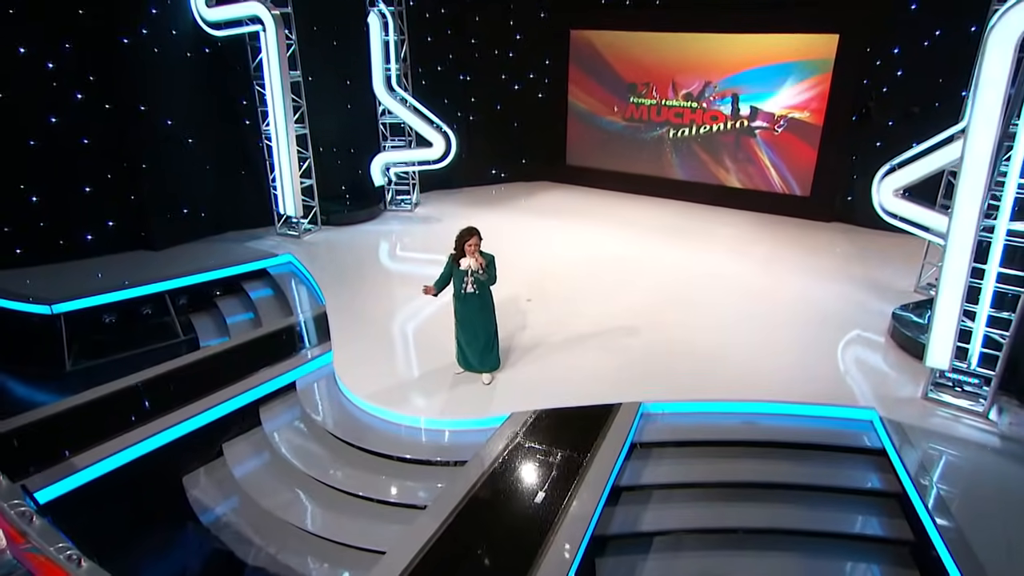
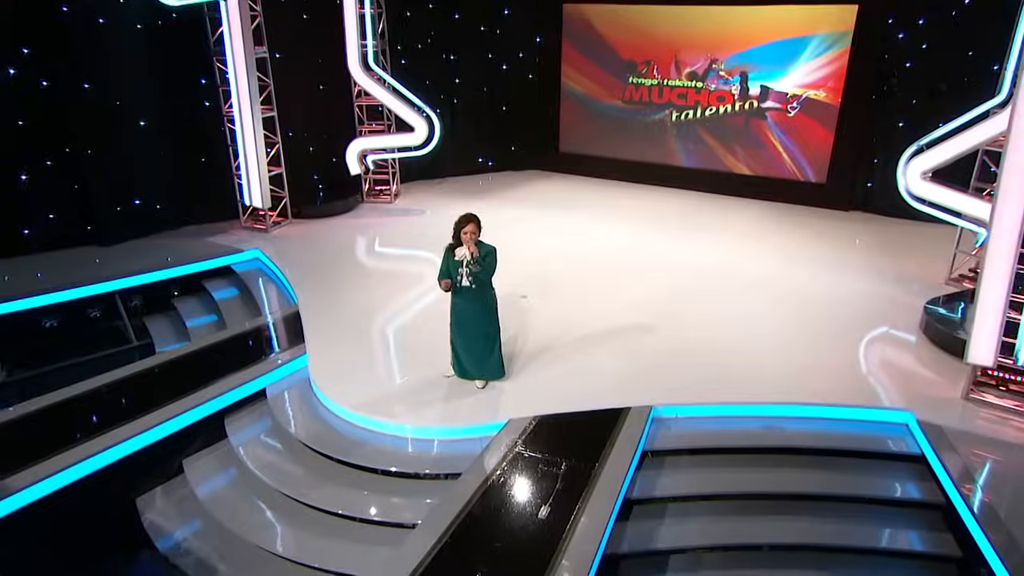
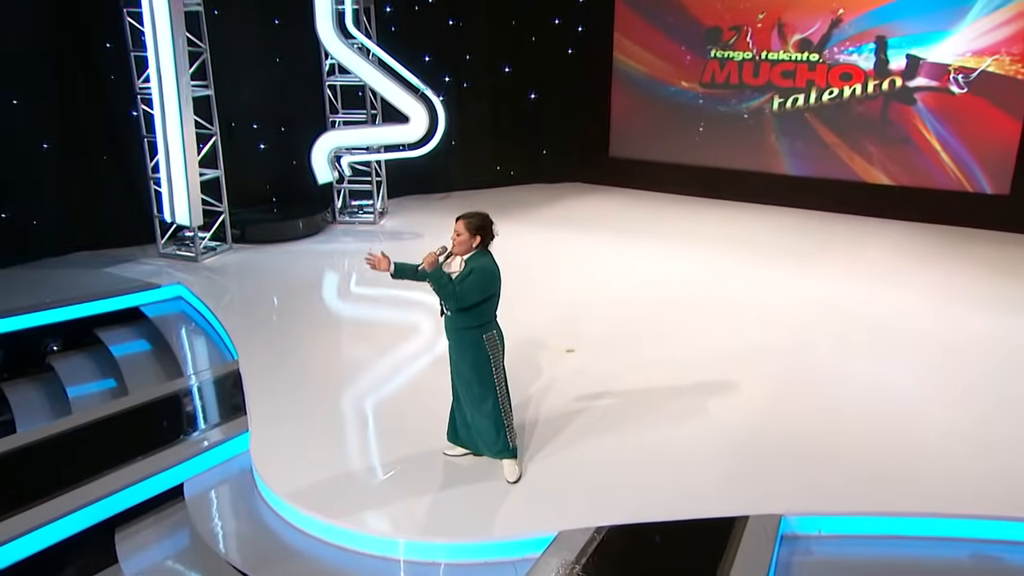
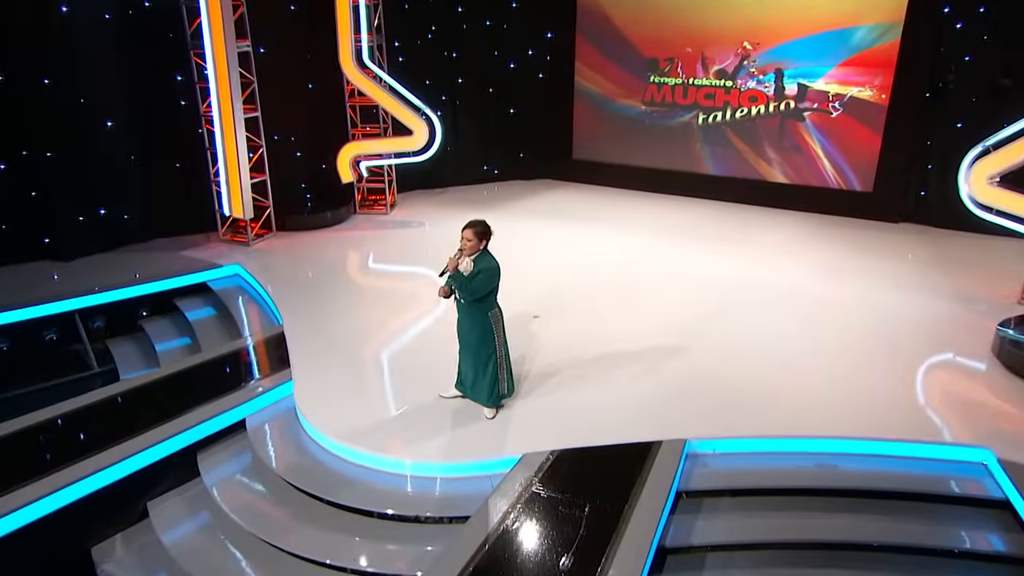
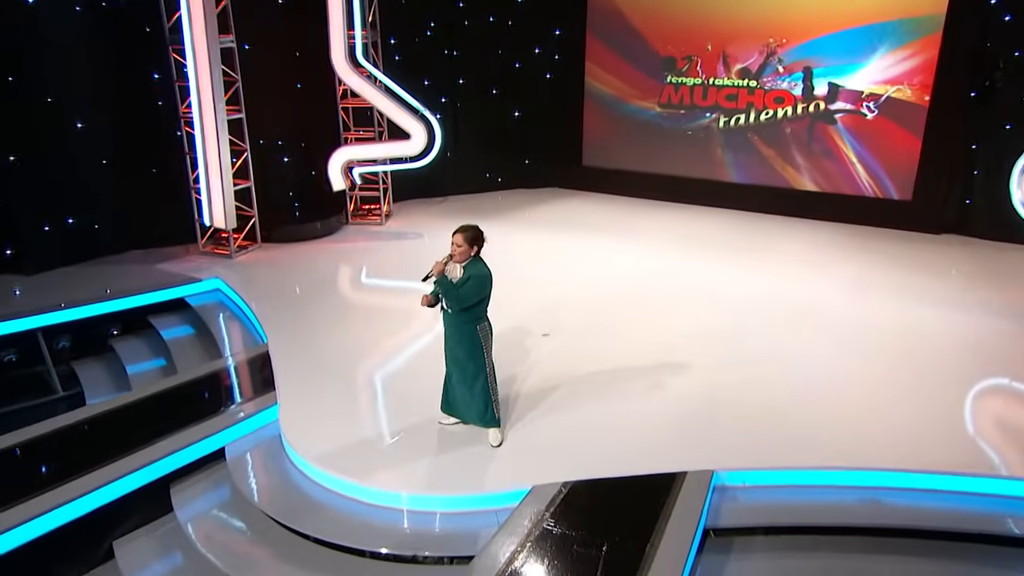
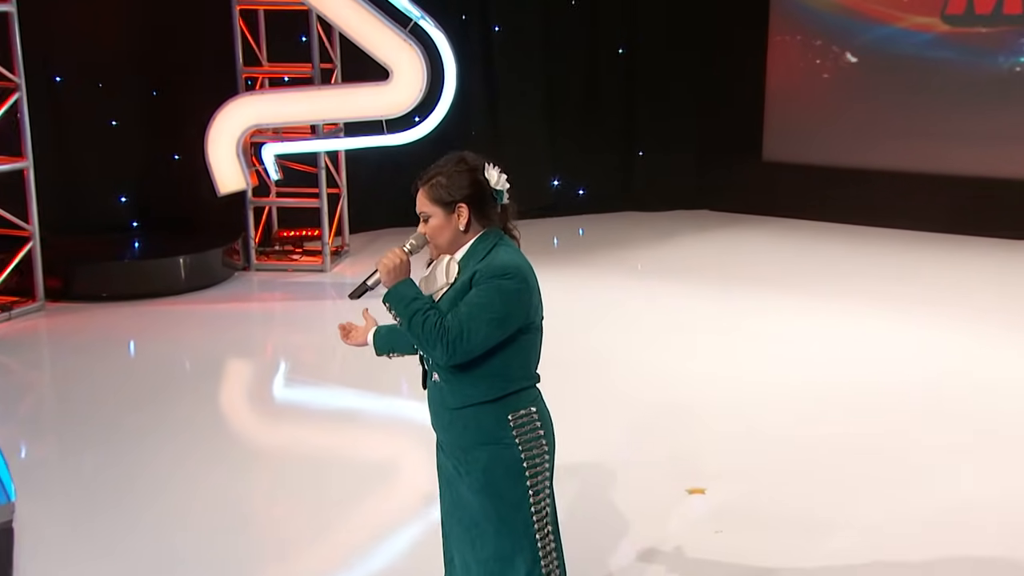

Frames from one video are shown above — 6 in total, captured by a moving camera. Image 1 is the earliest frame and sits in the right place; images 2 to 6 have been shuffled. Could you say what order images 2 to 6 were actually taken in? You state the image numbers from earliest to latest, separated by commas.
2, 4, 5, 3, 6
